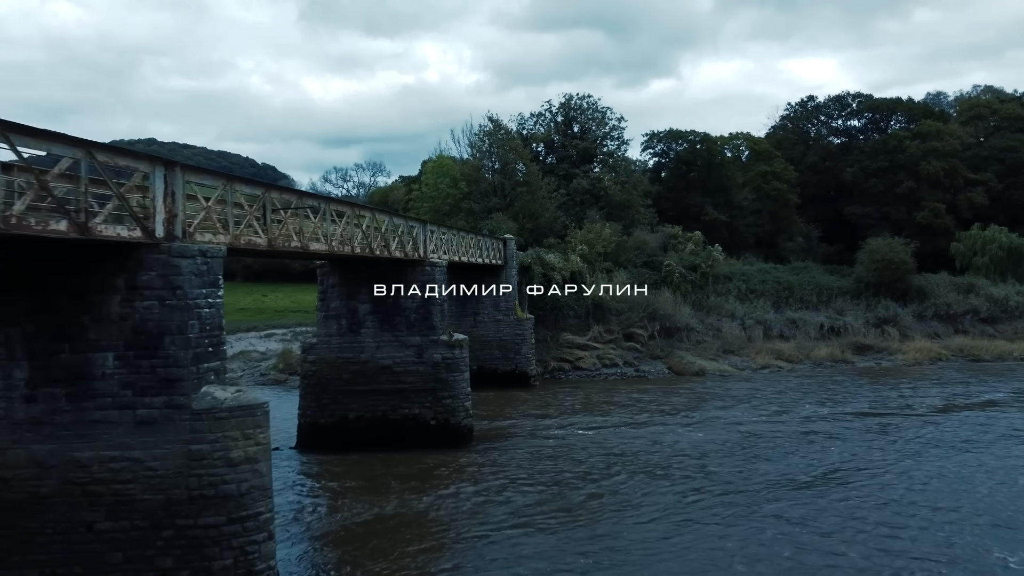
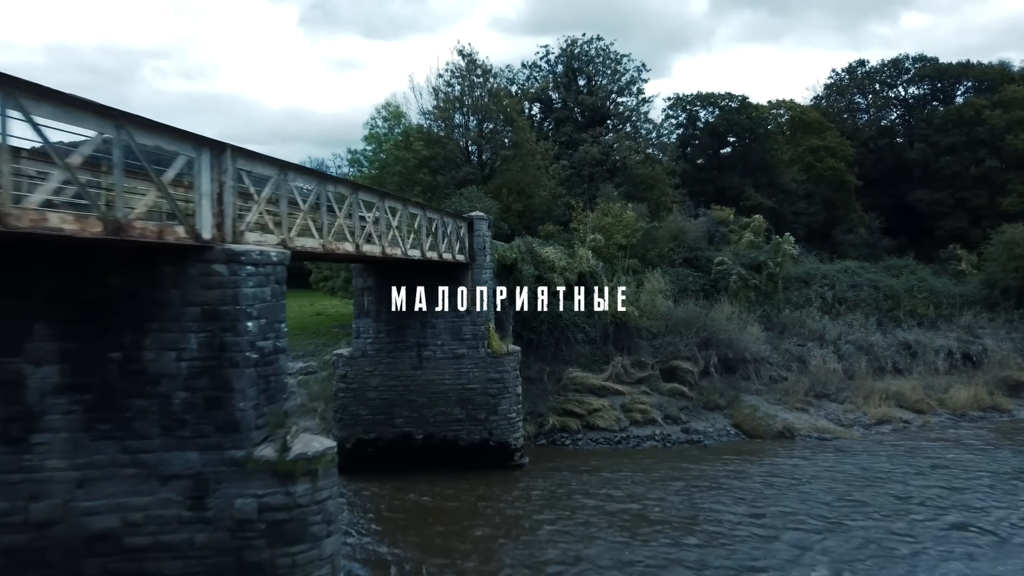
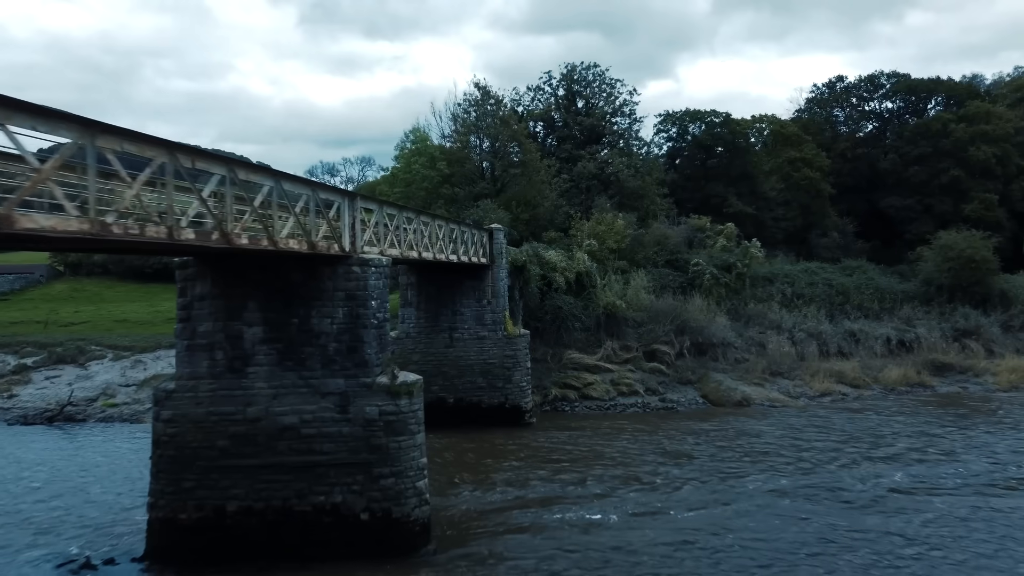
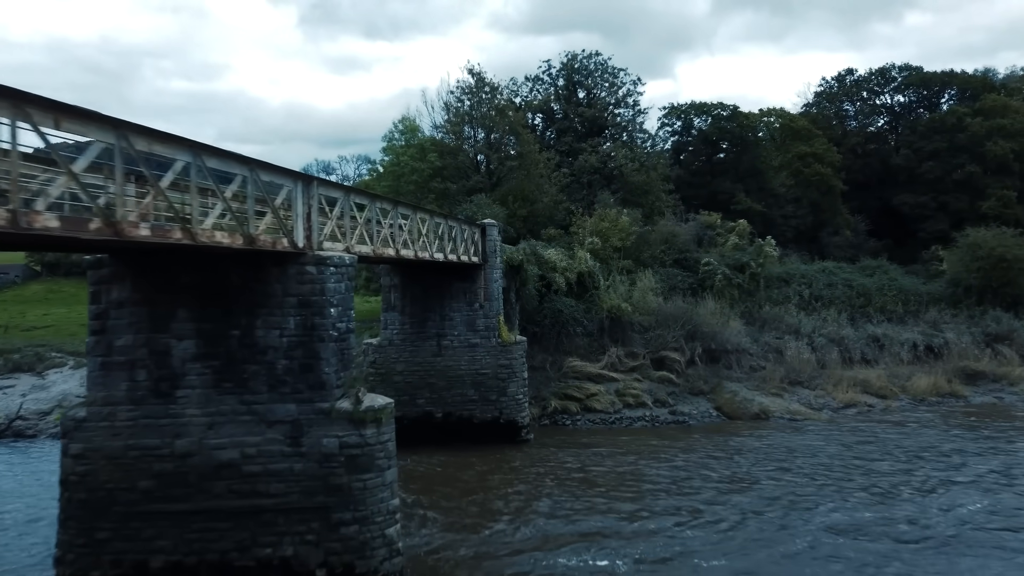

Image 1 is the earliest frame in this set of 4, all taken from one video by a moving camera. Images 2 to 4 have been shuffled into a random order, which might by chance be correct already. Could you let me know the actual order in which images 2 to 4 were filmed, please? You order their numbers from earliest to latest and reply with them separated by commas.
3, 4, 2
